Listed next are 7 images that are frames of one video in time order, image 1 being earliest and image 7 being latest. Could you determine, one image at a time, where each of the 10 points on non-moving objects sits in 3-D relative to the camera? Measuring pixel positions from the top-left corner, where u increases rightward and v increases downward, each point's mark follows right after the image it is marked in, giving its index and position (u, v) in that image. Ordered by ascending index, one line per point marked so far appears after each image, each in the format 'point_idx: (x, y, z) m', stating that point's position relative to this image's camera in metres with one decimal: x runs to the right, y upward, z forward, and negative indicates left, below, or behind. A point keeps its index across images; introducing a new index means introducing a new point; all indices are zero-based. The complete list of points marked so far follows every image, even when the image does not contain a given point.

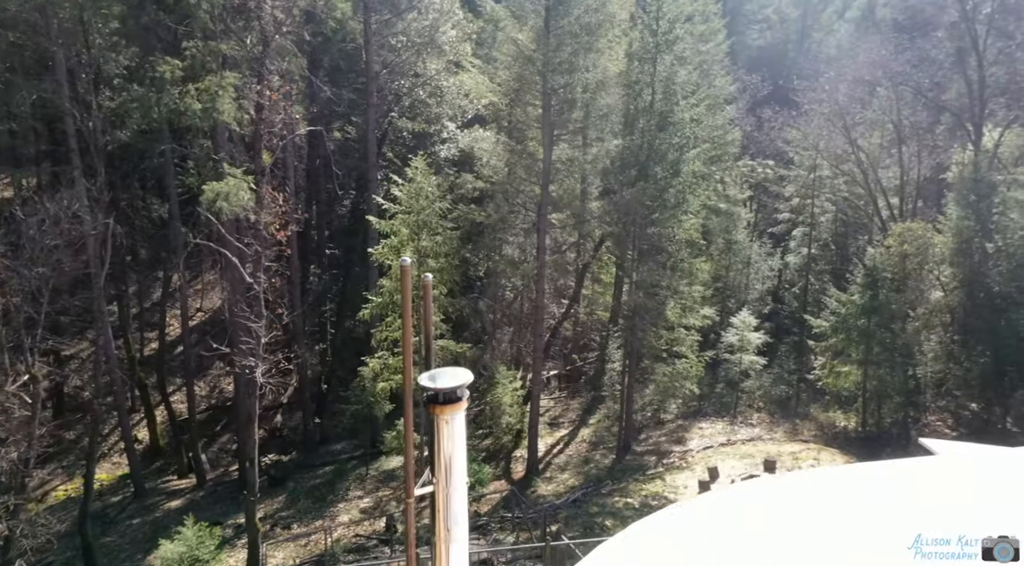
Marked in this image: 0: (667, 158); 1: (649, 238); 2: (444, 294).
0: (+3.5, +2.8, +18.0) m
1: (+3.2, +1.0, +18.7) m
2: (-1.4, -0.2, +16.8) m
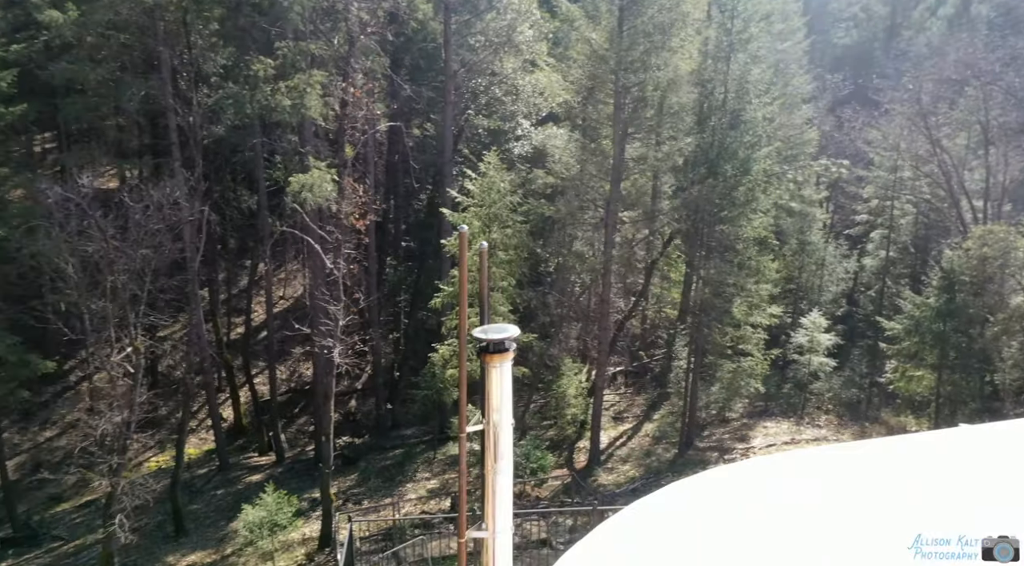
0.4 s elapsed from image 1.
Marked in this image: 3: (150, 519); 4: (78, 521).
0: (+5.1, +2.8, +18.1) m
1: (+4.9, +1.1, +18.8) m
2: (+0.1, 0.0, +17.3) m
3: (-7.7, -5.1, +17.2) m
4: (-9.5, -5.3, +17.7) m
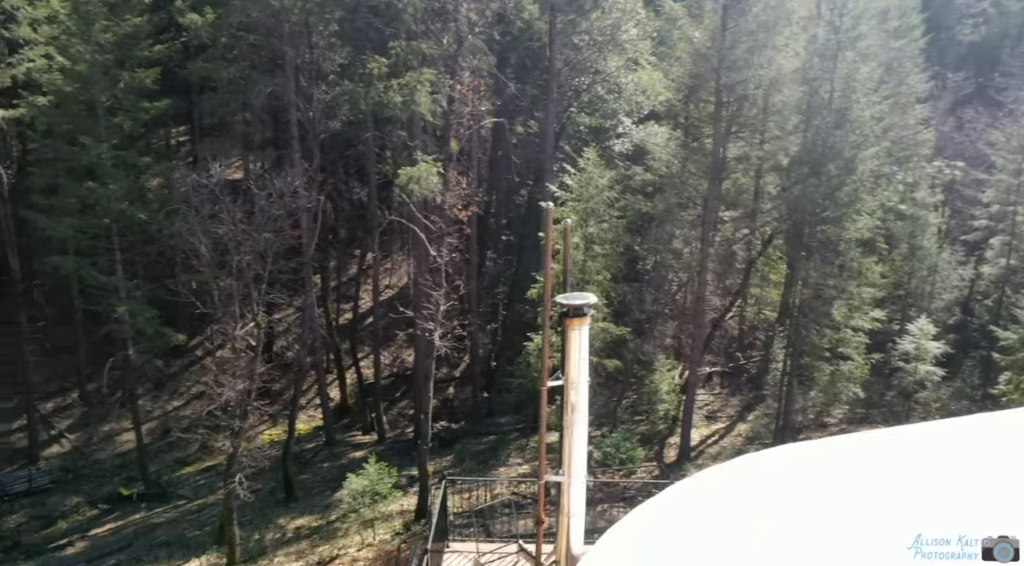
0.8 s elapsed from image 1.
0: (+7.3, +2.8, +17.9) m
1: (+7.1, +1.0, +18.6) m
2: (+2.1, +0.1, +17.7) m
3: (-5.7, -4.7, +18.5) m
4: (-7.4, -4.8, +19.3) m
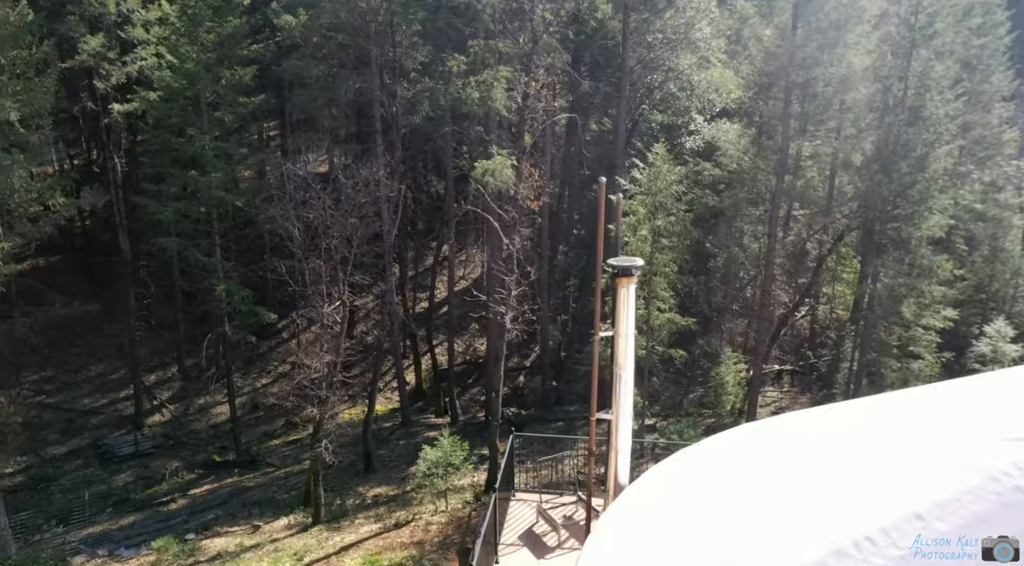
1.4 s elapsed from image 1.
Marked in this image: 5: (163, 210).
0: (+8.9, +2.9, +17.9) m
1: (+8.8, +1.1, +18.7) m
2: (+3.7, +0.3, +18.2) m
3: (-4.2, -4.3, +19.8) m
4: (-5.8, -4.4, +20.6) m
5: (-8.4, +1.8, +19.5) m
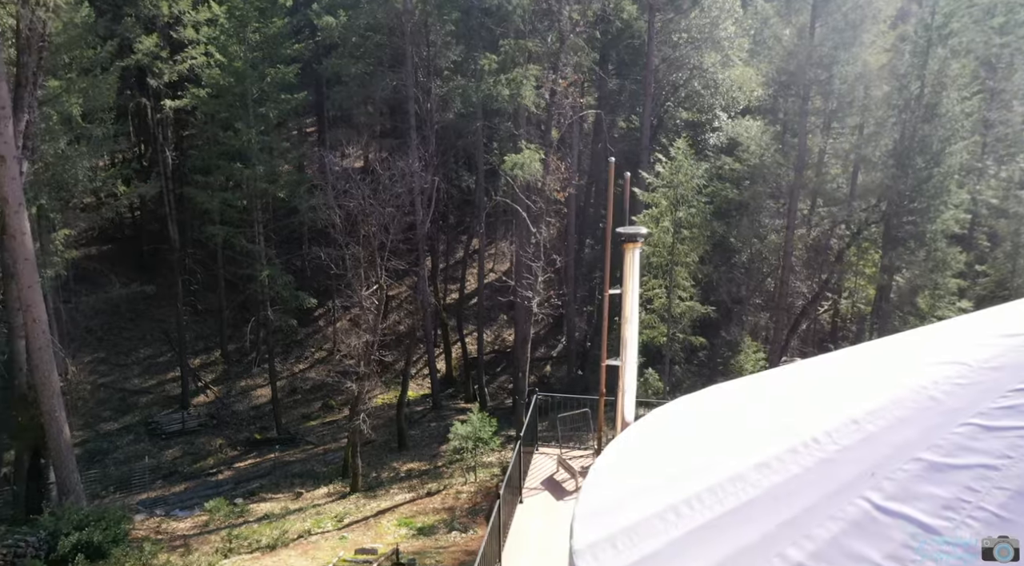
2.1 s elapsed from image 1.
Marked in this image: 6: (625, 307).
0: (+9.6, +3.1, +18.5) m
1: (+9.4, +1.3, +19.3) m
2: (+4.3, +0.5, +19.0) m
3: (-3.5, -4.0, +20.8) m
4: (-5.1, -4.1, +21.8) m
5: (-7.7, +2.2, +20.7) m
6: (+0.9, -0.3, +7.3) m
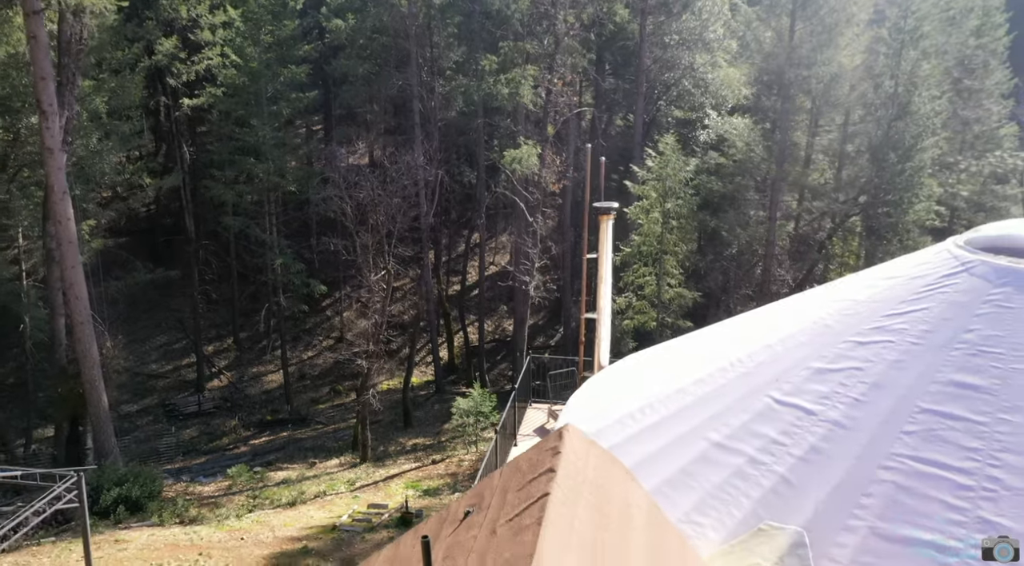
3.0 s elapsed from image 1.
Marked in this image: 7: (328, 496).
0: (+9.6, +3.4, +19.7) m
1: (+9.4, +1.6, +20.5) m
2: (+4.3, +0.8, +20.2) m
3: (-3.5, -3.7, +22.1) m
4: (-5.1, -3.8, +23.0) m
5: (-7.7, +2.5, +21.9) m
6: (+0.9, 0.0, +8.5) m
7: (-3.2, -3.7, +14.1) m
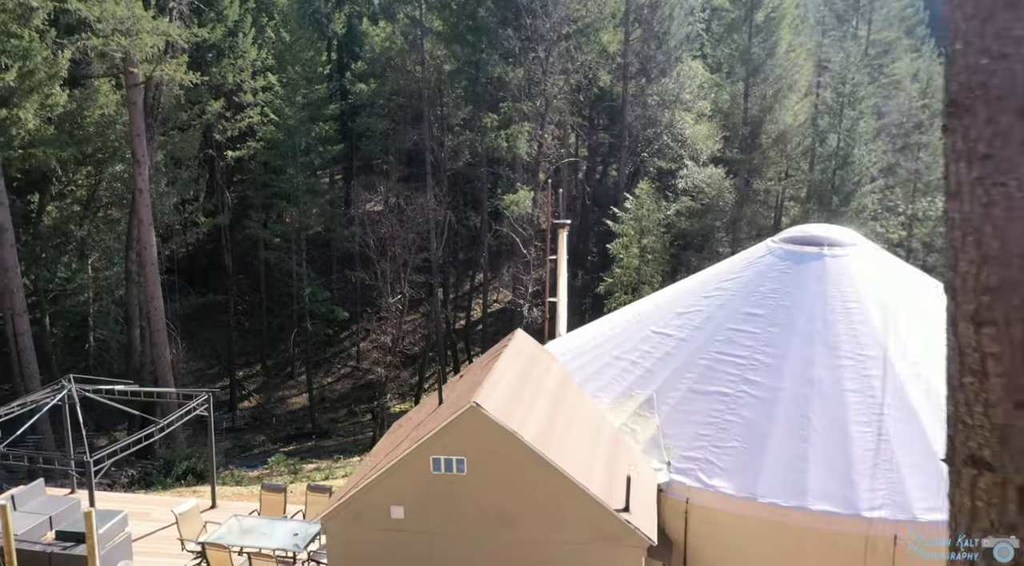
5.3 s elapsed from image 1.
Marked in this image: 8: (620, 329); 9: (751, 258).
0: (+9.5, +2.6, +22.9) m
1: (+9.4, +0.8, +23.6) m
2: (+4.3, +0.1, +23.3) m
3: (-3.6, -4.5, +25.0) m
4: (-5.2, -4.7, +25.9) m
5: (-7.8, +1.6, +25.2) m
6: (+0.7, 0.0, +11.6) m
7: (-3.4, -4.1, +17.0) m
8: (+1.1, -0.5, +8.4) m
9: (+2.5, +0.2, +8.4) m
